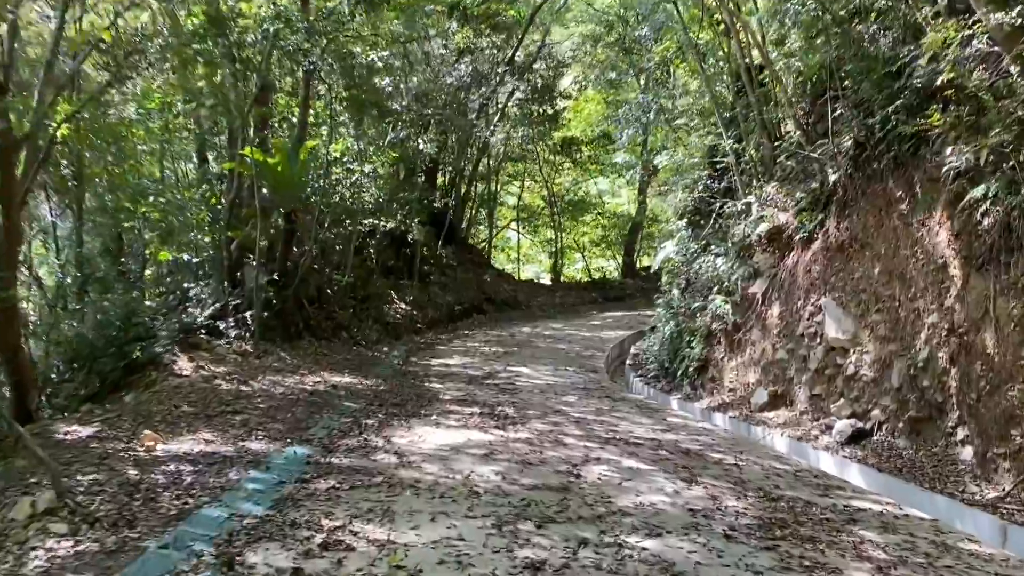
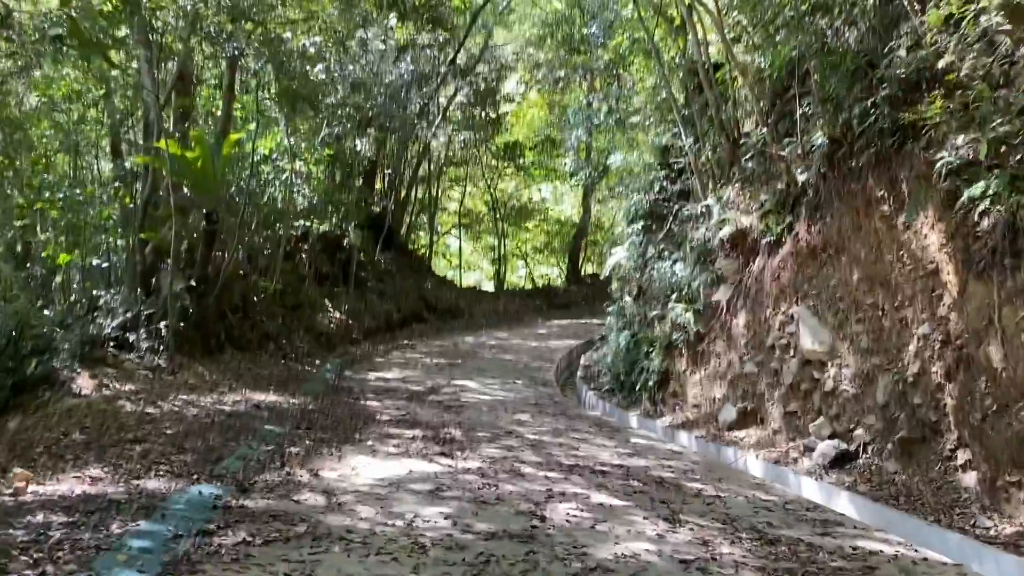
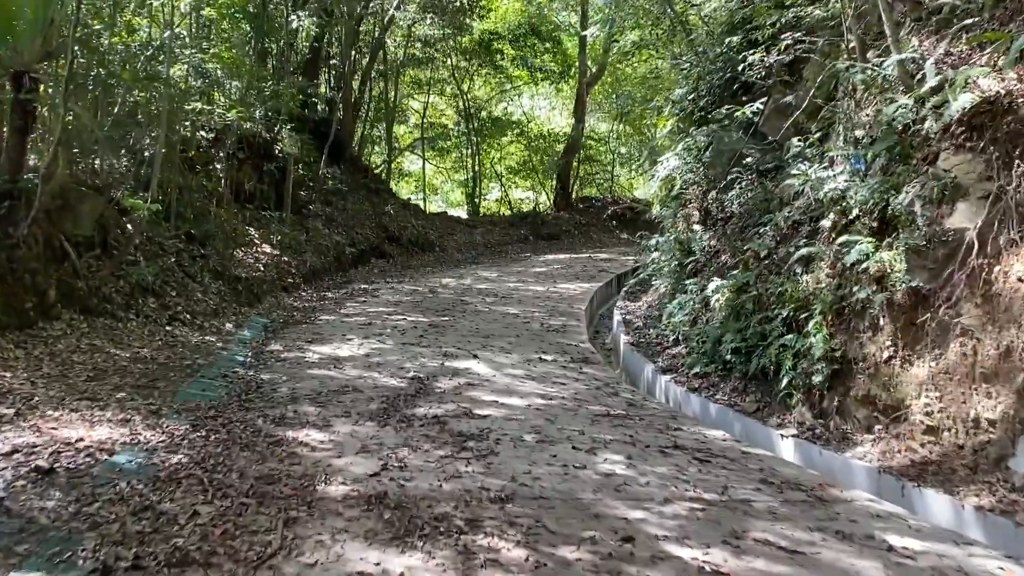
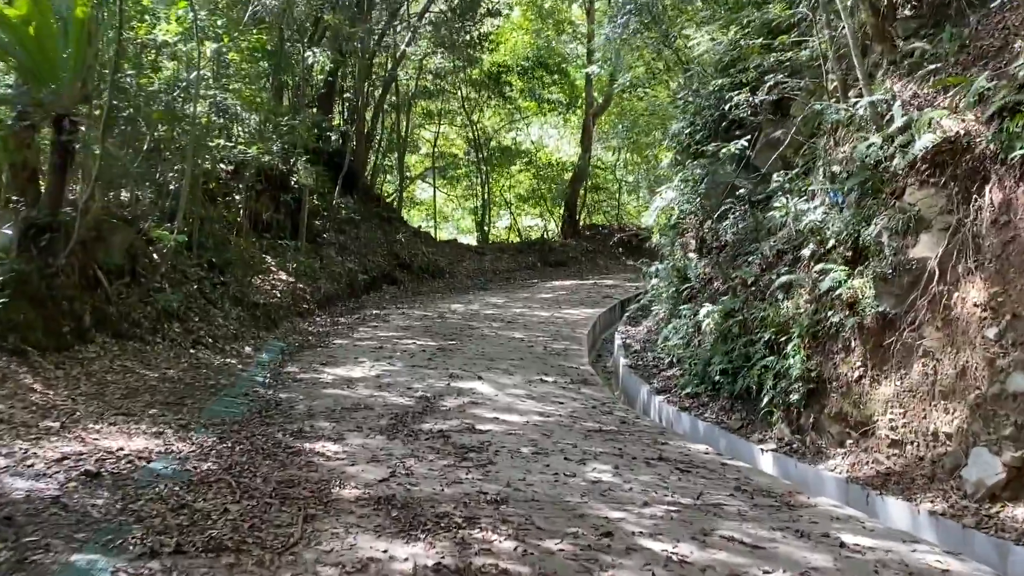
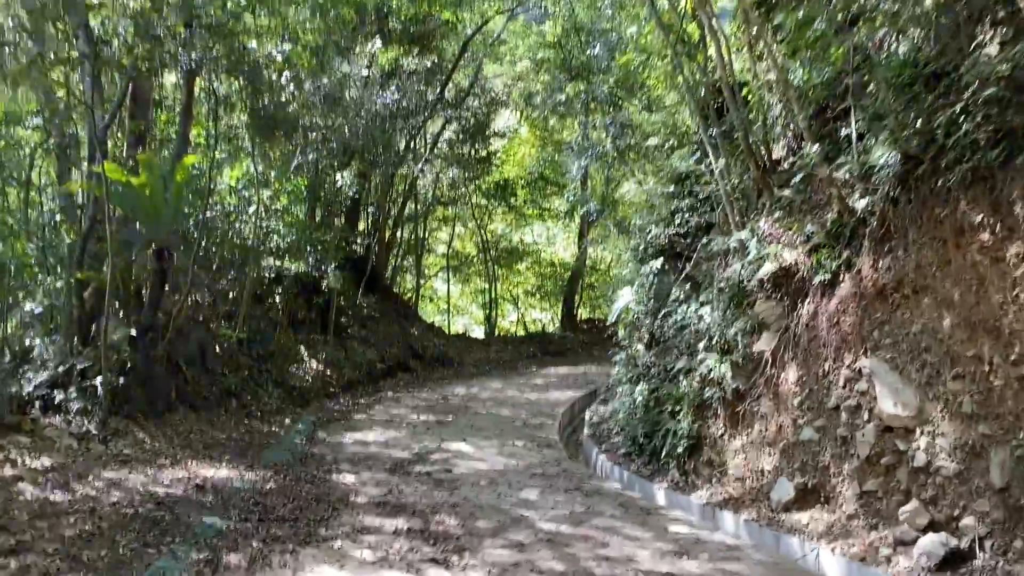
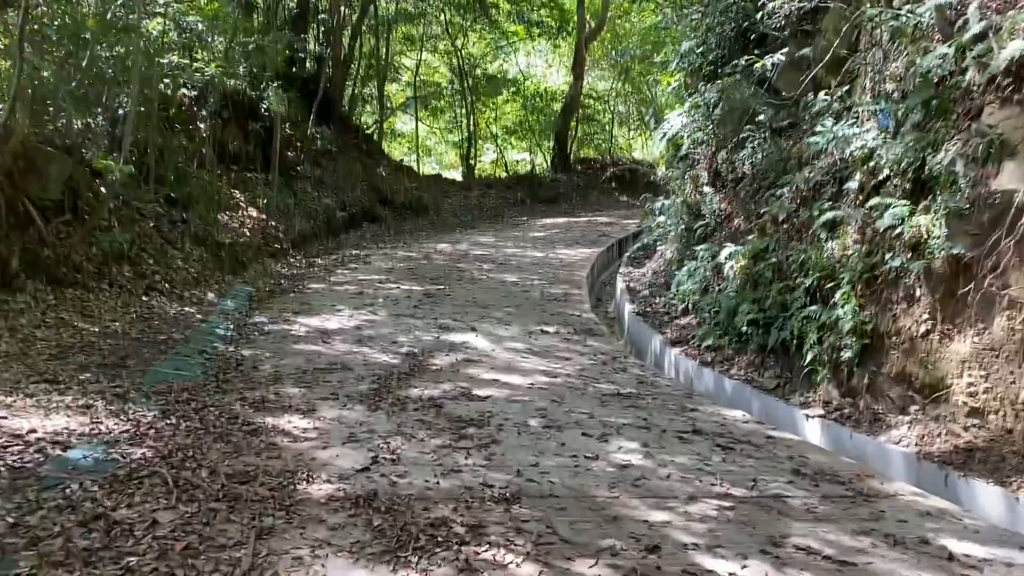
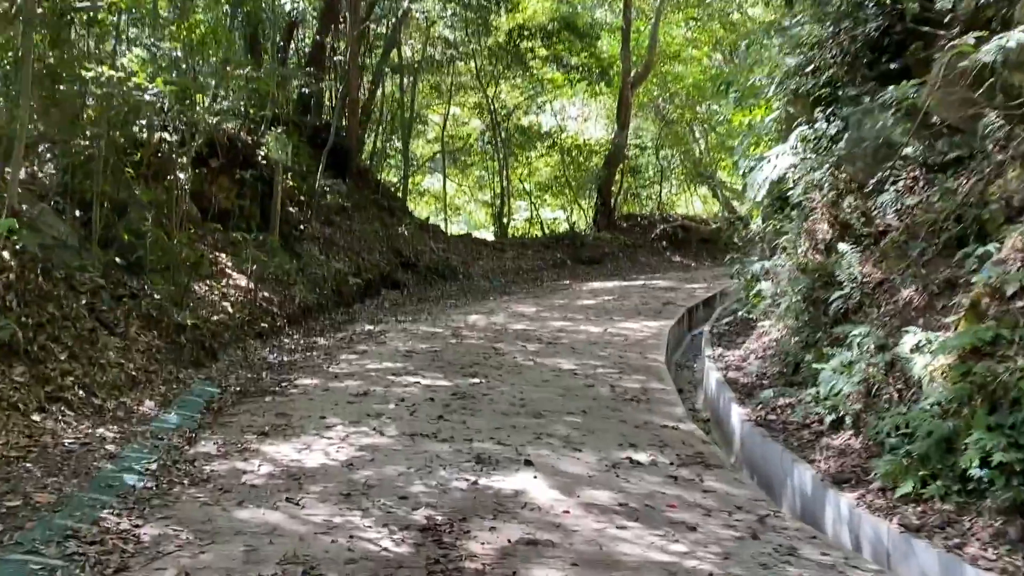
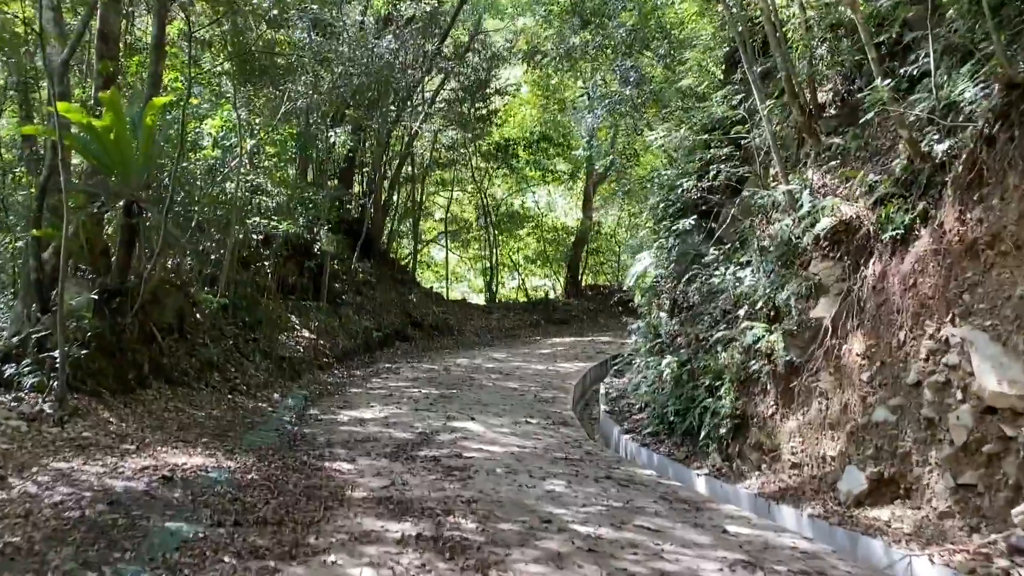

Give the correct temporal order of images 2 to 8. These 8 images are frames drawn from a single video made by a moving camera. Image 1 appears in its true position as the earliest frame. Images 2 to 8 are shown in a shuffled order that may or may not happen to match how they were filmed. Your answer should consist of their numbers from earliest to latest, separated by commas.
2, 5, 8, 4, 3, 6, 7
